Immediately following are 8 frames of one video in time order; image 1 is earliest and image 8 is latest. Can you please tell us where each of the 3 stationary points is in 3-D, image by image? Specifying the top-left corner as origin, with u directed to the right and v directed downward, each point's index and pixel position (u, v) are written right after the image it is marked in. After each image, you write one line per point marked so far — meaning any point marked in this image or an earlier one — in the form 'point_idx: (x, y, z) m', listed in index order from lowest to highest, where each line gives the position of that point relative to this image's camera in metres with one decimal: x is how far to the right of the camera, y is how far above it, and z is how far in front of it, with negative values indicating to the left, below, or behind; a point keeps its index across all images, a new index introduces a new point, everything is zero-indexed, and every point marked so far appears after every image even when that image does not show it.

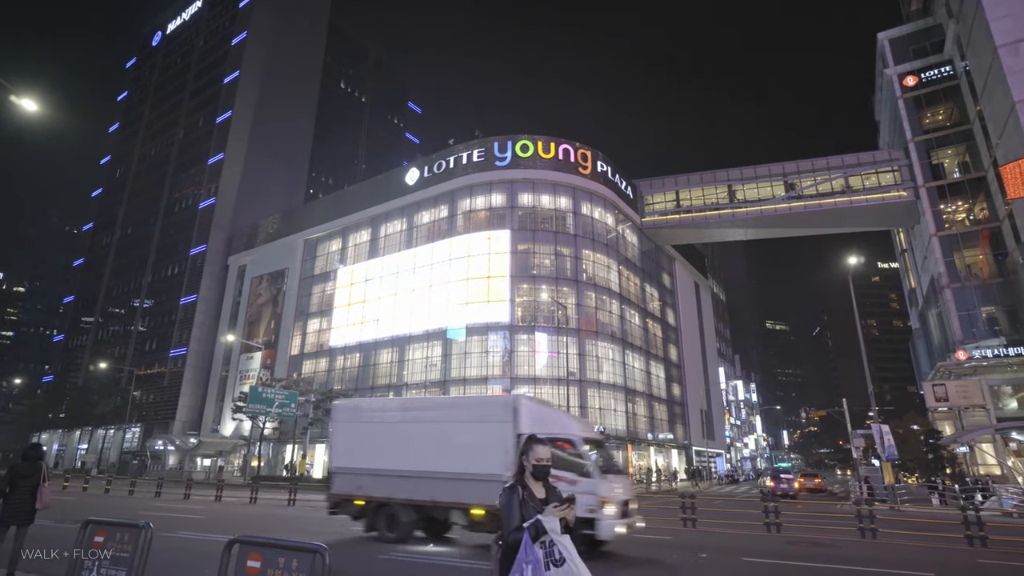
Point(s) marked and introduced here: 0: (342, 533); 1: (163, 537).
0: (-4.7, -6.8, +15.5) m
1: (-9.3, -6.5, +14.7) m
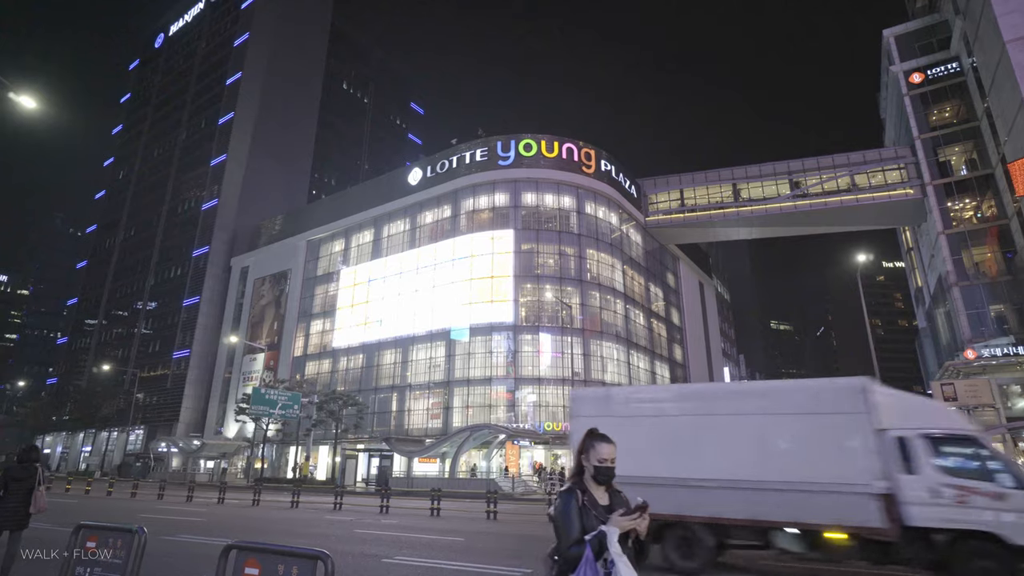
0: (-4.5, -6.7, +15.2) m
1: (-9.1, -6.5, +14.4) m
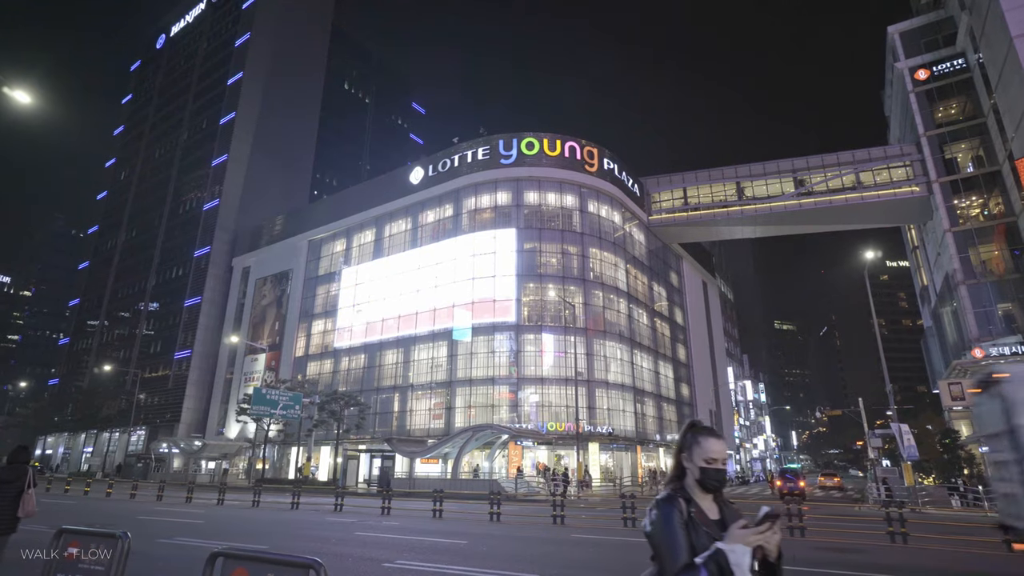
0: (-4.4, -6.6, +14.8) m
1: (-8.9, -6.4, +14.0) m
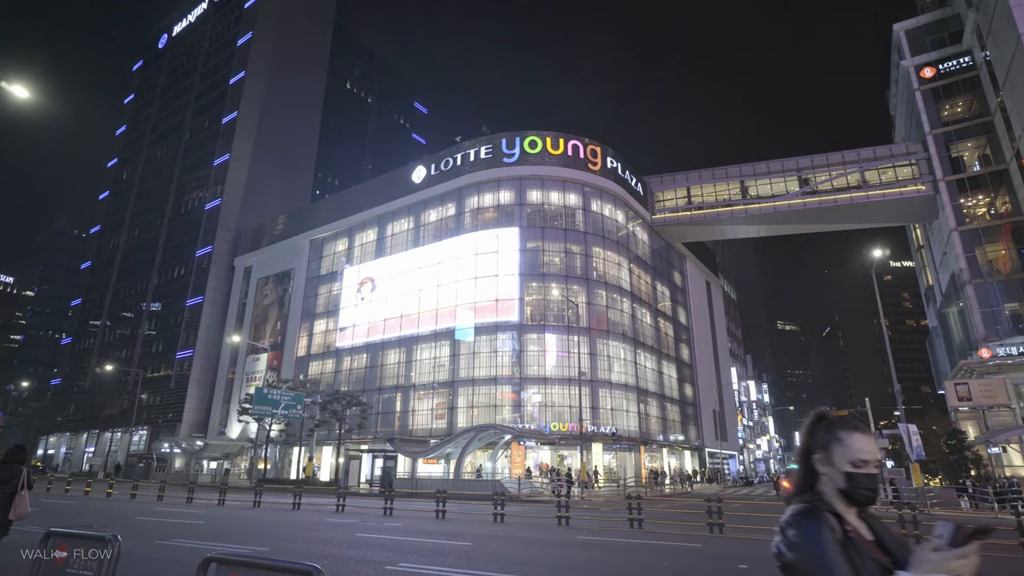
0: (-4.3, -6.5, +14.5) m
1: (-8.8, -6.3, +13.8) m
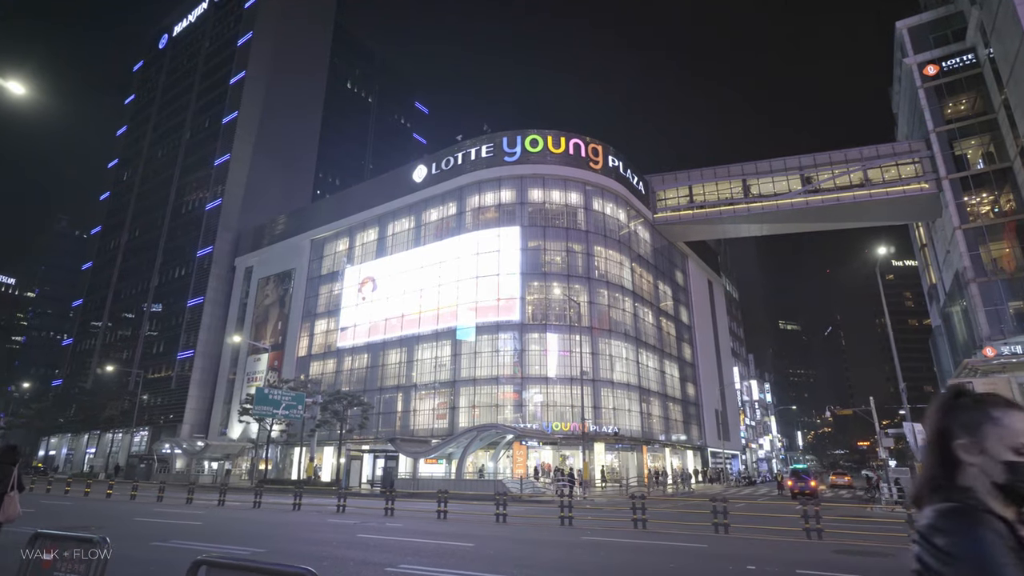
0: (-4.2, -6.4, +14.3) m
1: (-8.8, -6.2, +13.5) m
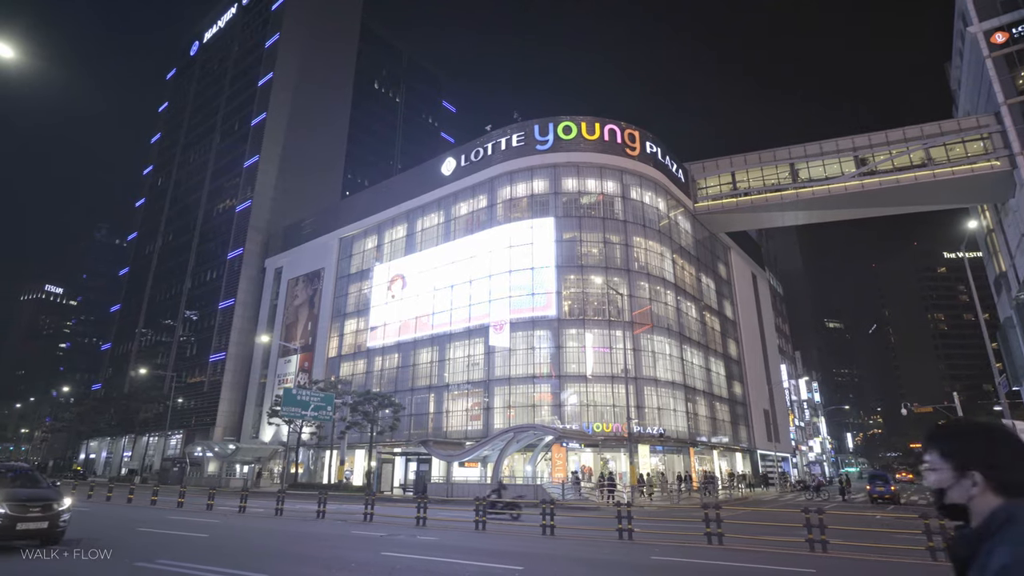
0: (-3.0, -5.7, +11.8) m
1: (-7.6, -5.6, +11.4) m
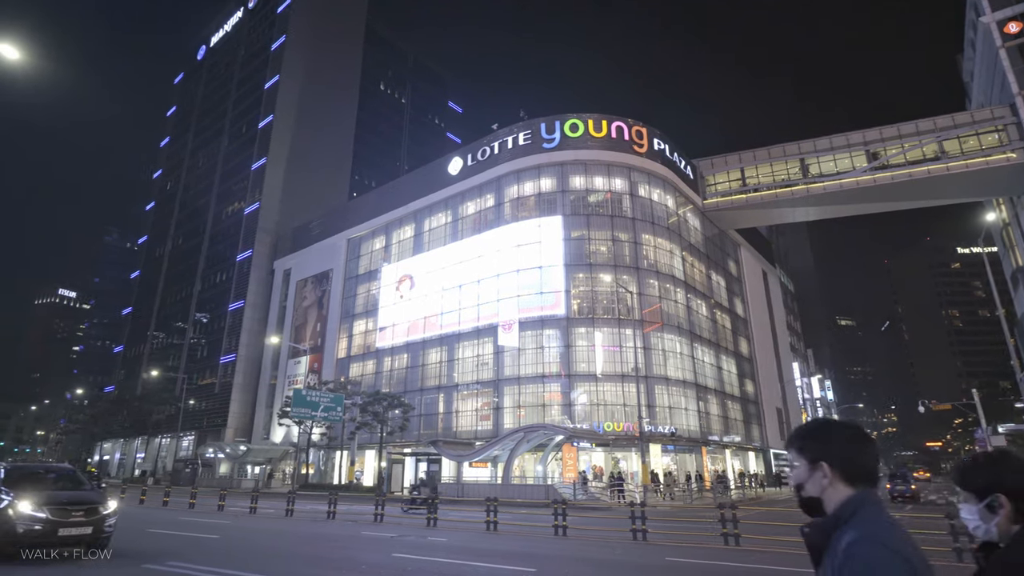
0: (-2.7, -5.7, +11.7) m
1: (-7.3, -5.6, +11.2) m
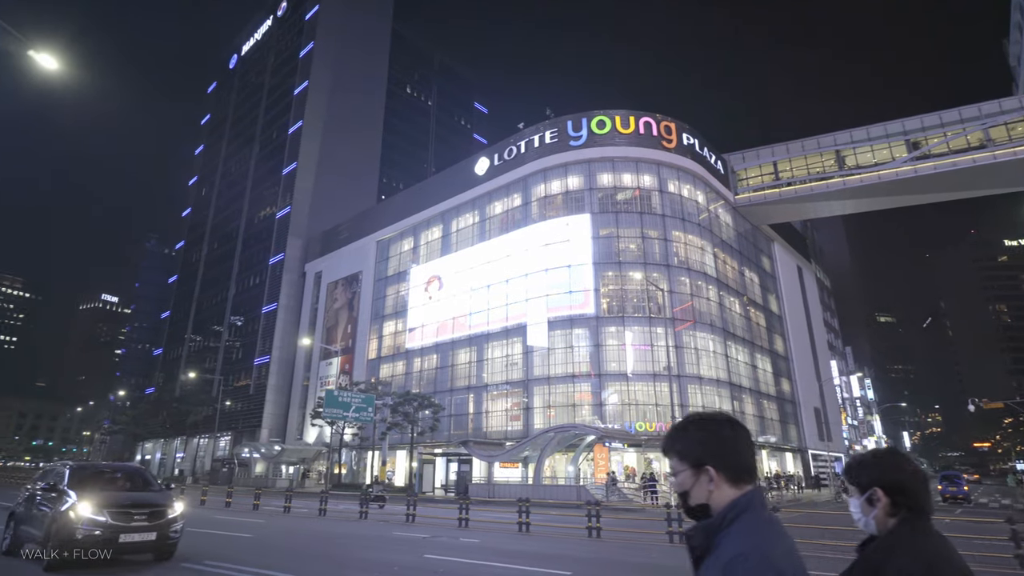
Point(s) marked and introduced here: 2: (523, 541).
0: (-2.0, -5.6, +11.5) m
1: (-6.6, -5.6, +11.3) m
2: (+0.4, -6.9, +15.3) m
